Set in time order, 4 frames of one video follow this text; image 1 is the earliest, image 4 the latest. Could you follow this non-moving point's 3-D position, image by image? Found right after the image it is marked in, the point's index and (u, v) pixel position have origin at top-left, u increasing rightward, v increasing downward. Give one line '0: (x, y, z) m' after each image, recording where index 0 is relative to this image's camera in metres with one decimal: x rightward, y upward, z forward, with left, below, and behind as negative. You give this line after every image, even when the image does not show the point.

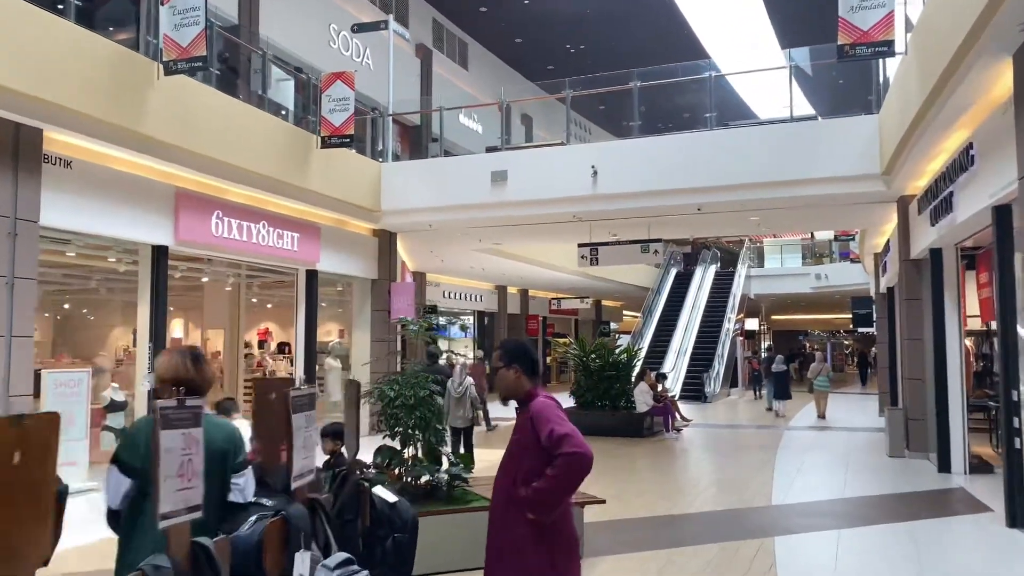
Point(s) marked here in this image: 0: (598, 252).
0: (+1.2, +0.5, +11.2) m
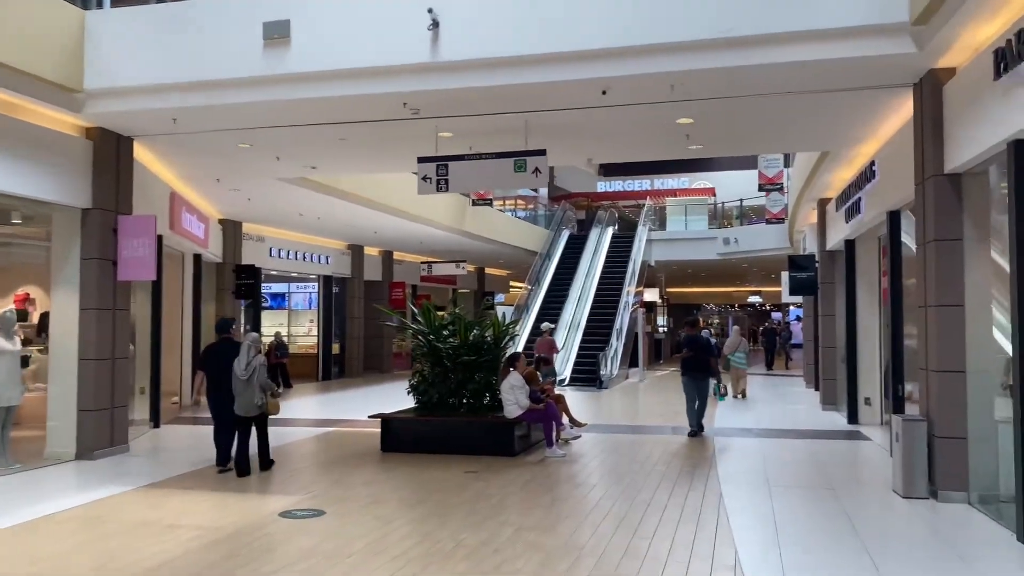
0: (-0.6, +1.0, +7.2) m
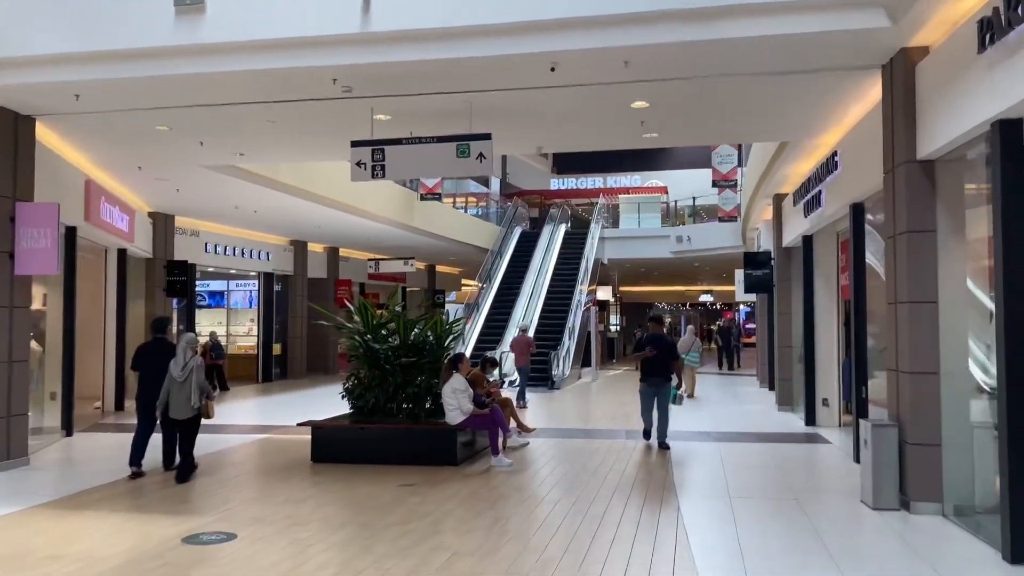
0: (-1.0, +1.1, +6.6) m
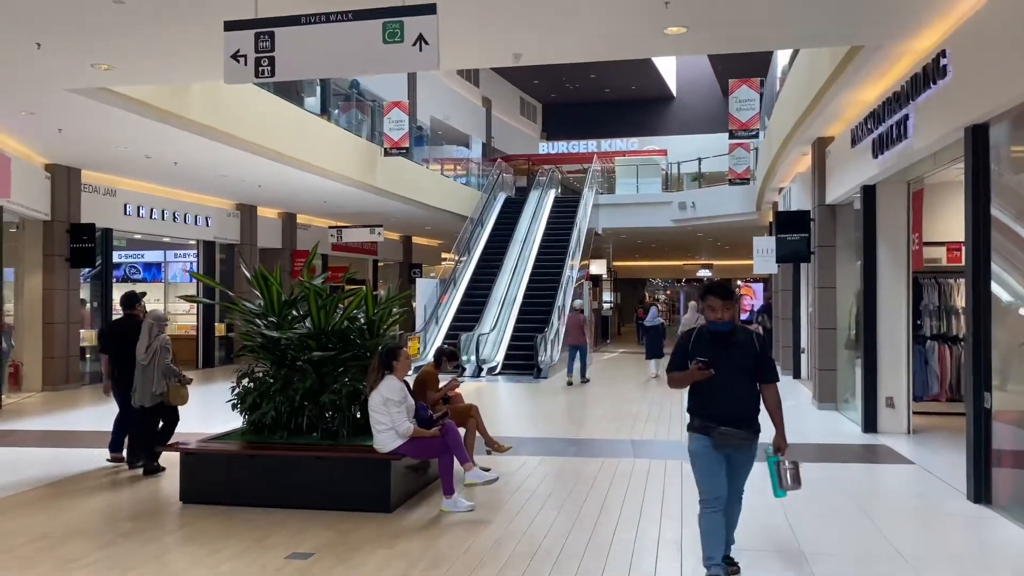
0: (-1.2, +1.3, +4.3) m
